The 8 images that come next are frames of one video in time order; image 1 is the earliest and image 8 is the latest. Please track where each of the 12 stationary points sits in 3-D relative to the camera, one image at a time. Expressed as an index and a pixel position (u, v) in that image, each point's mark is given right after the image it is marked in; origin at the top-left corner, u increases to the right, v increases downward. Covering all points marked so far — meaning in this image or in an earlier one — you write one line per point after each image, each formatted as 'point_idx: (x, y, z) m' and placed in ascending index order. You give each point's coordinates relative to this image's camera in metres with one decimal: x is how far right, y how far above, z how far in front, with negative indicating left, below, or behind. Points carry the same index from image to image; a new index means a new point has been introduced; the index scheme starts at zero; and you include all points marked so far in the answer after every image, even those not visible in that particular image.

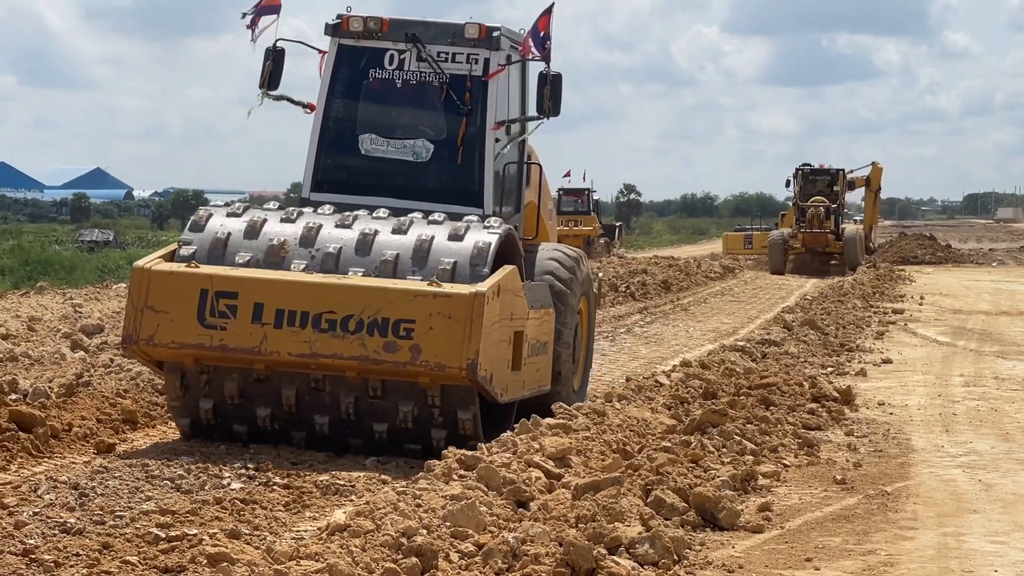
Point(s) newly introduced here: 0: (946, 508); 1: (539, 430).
0: (+1.9, -0.9, +5.5) m
1: (+0.2, -0.6, +6.2) m
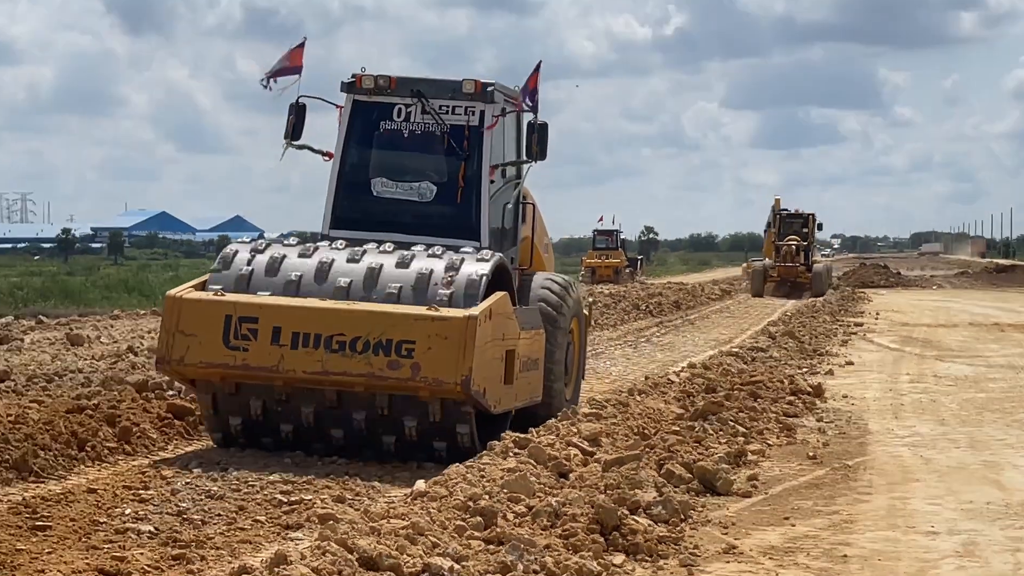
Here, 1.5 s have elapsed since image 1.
0: (+2.1, -1.0, +6.8) m
1: (+0.5, -0.7, +7.5) m
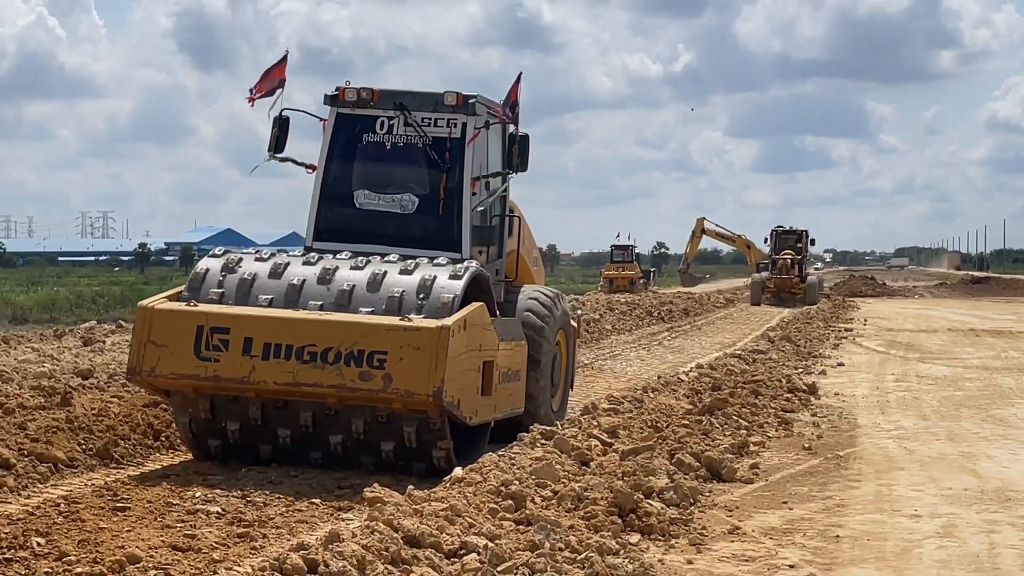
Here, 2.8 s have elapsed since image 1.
0: (+2.3, -1.1, +7.5) m
1: (+0.6, -0.8, +8.3) m
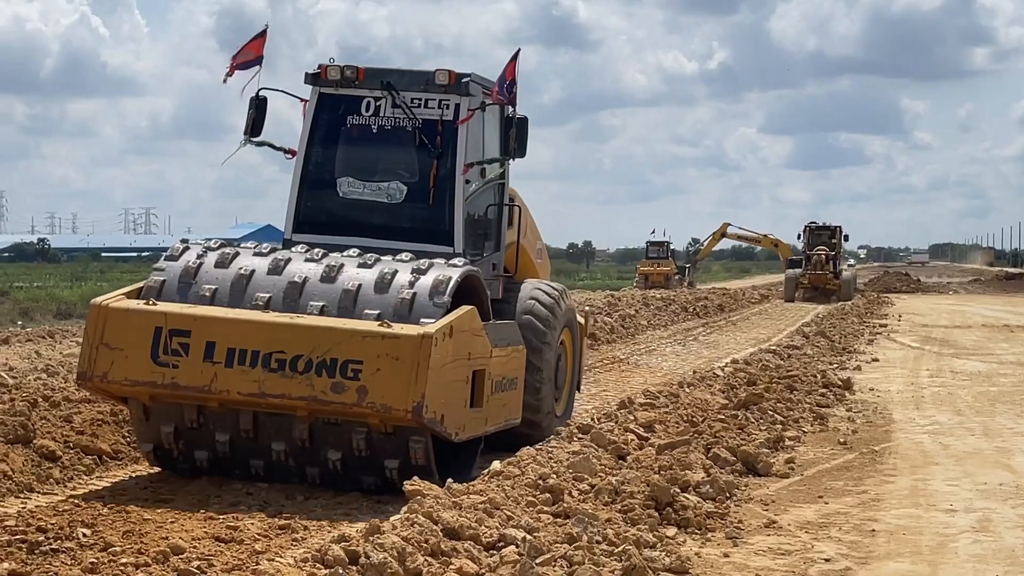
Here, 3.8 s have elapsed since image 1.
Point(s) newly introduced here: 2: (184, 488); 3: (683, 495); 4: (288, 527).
0: (+2.5, -1.0, +7.6) m
1: (+0.8, -0.8, +8.3) m
2: (-1.9, -1.1, +7.3) m
3: (+1.0, -1.1, +6.9) m
4: (-1.2, -1.3, +6.5) m
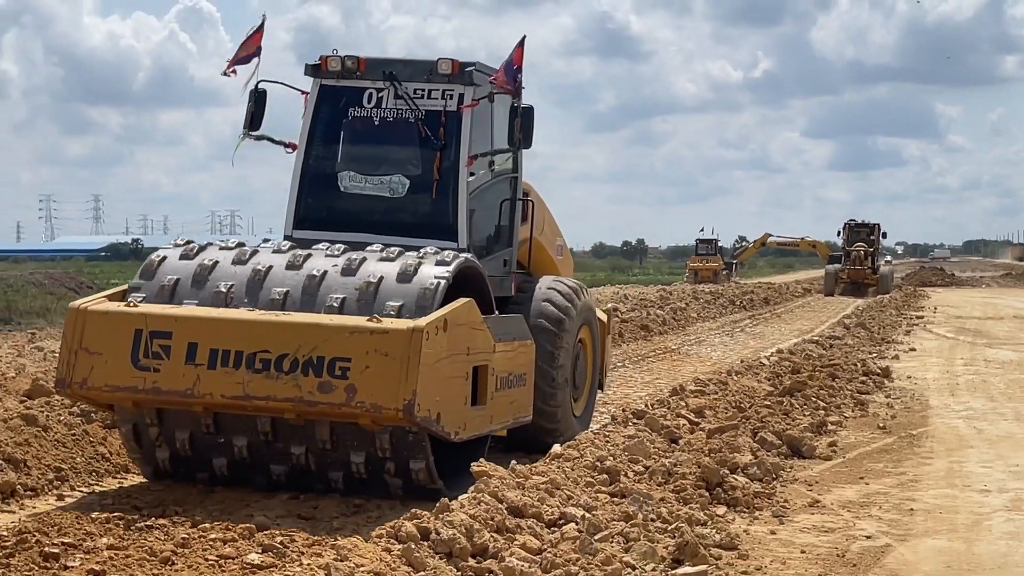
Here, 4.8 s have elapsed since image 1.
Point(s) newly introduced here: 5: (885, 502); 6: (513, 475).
0: (+2.8, -1.0, +8.0) m
1: (+1.2, -0.8, +8.8) m
2: (-1.6, -1.1, +7.8) m
3: (+1.3, -1.1, +7.4) m
4: (-0.8, -1.2, +7.1) m
5: (+2.2, -1.2, +7.2) m
6: (0.0, -1.1, +7.3) m
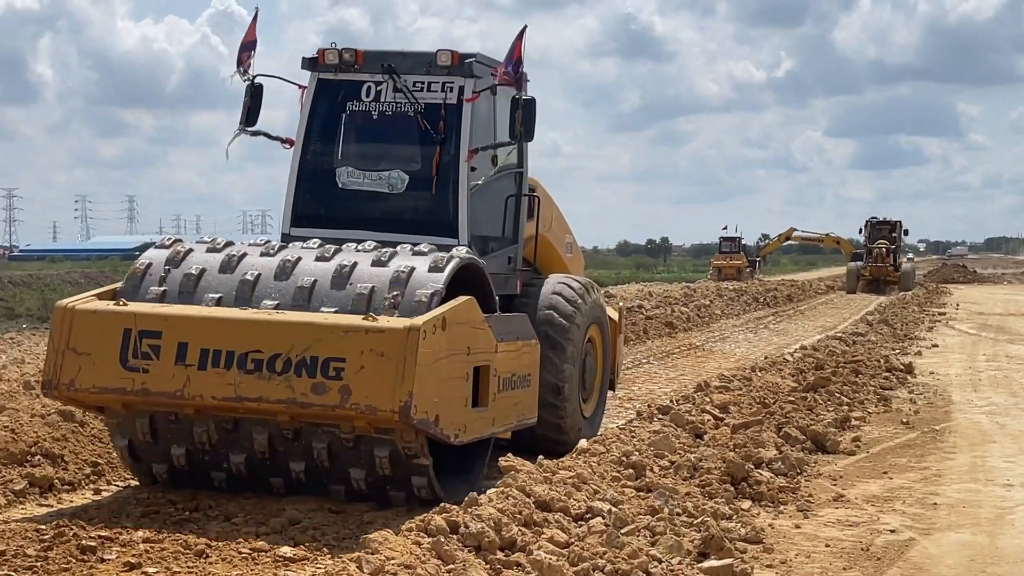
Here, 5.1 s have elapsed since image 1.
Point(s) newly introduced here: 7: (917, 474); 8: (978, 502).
0: (+3.0, -1.0, +8.1) m
1: (+1.4, -0.7, +8.9) m
2: (-1.4, -1.1, +8.0) m
3: (+1.5, -1.1, +7.4) m
4: (-0.7, -1.2, +7.2) m
5: (+2.3, -1.2, +7.3) m
6: (+0.2, -1.1, +7.4) m
7: (+2.5, -1.1, +7.5) m
8: (+2.7, -1.2, +7.1) m
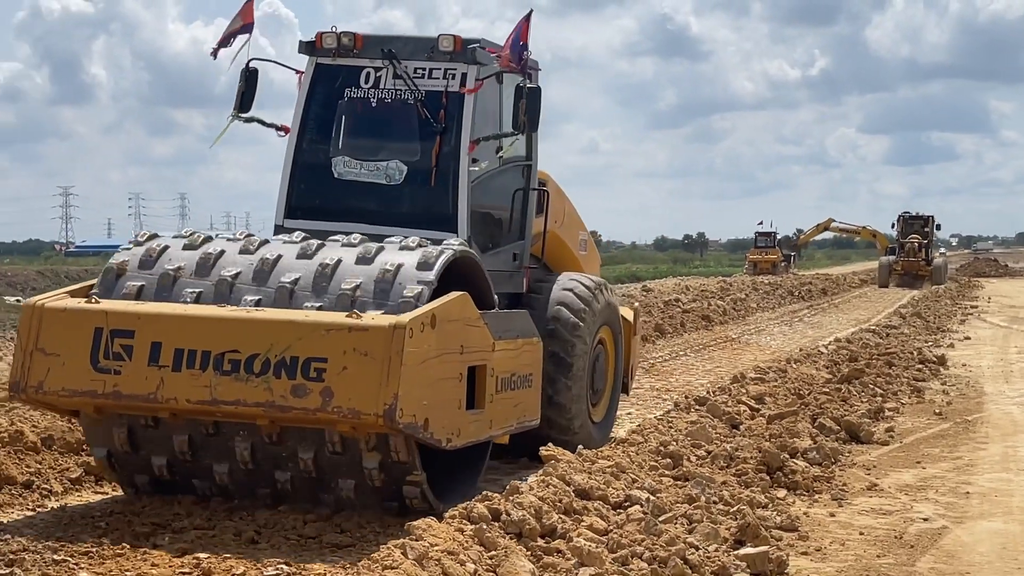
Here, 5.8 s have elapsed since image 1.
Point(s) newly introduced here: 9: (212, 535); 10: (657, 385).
0: (+3.3, -1.0, +8.2) m
1: (+1.7, -0.7, +9.0) m
2: (-1.1, -1.1, +8.2) m
3: (+1.7, -1.1, +7.6) m
4: (-0.4, -1.2, +7.4) m
5: (+2.6, -1.2, +7.4) m
6: (+0.4, -1.1, +7.6) m
7: (+2.7, -1.1, +7.7) m
8: (+2.9, -1.2, +7.3) m
9: (-1.6, -1.3, +6.7) m
10: (+1.3, -0.8, +11.0) m
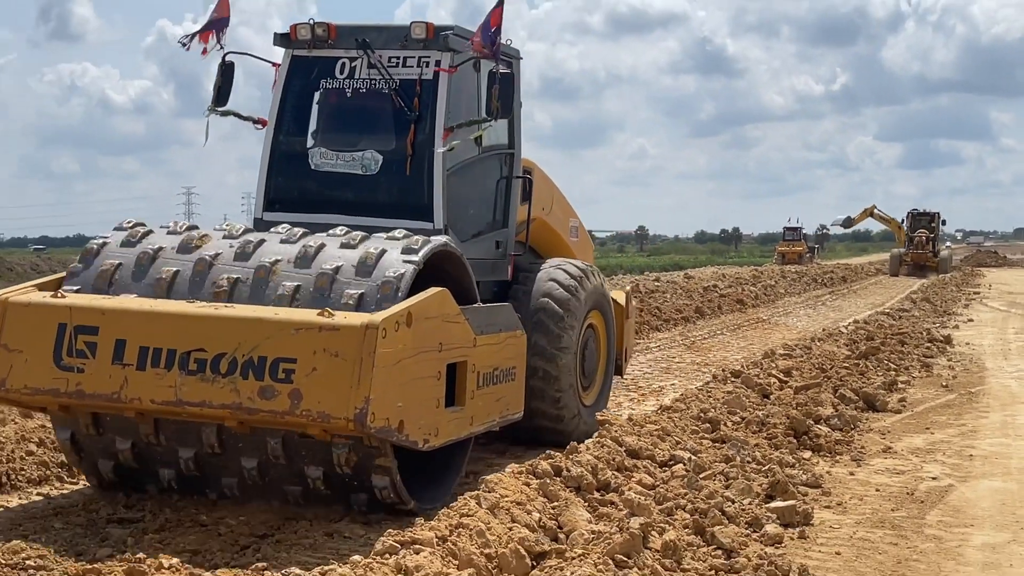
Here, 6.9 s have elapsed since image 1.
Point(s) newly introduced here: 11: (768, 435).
0: (+3.7, -0.9, +9.2) m
1: (+2.1, -0.6, +10.1) m
2: (-0.7, -1.0, +9.3) m
3: (+2.1, -1.0, +8.7) m
4: (0.0, -1.1, +8.5) m
5: (+3.0, -1.1, +8.5) m
6: (+0.8, -1.0, +8.7) m
7: (+3.1, -1.0, +8.7) m
8: (+3.3, -1.1, +8.3) m
9: (-1.2, -1.2, +7.8) m
10: (+1.8, -0.8, +12.1) m
11: (+1.8, -1.0, +8.6) m
